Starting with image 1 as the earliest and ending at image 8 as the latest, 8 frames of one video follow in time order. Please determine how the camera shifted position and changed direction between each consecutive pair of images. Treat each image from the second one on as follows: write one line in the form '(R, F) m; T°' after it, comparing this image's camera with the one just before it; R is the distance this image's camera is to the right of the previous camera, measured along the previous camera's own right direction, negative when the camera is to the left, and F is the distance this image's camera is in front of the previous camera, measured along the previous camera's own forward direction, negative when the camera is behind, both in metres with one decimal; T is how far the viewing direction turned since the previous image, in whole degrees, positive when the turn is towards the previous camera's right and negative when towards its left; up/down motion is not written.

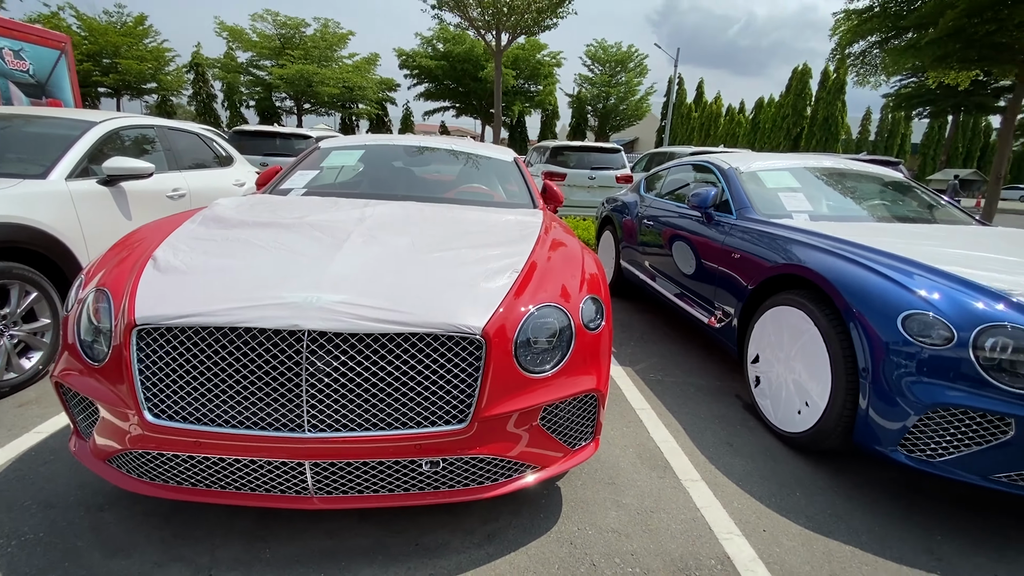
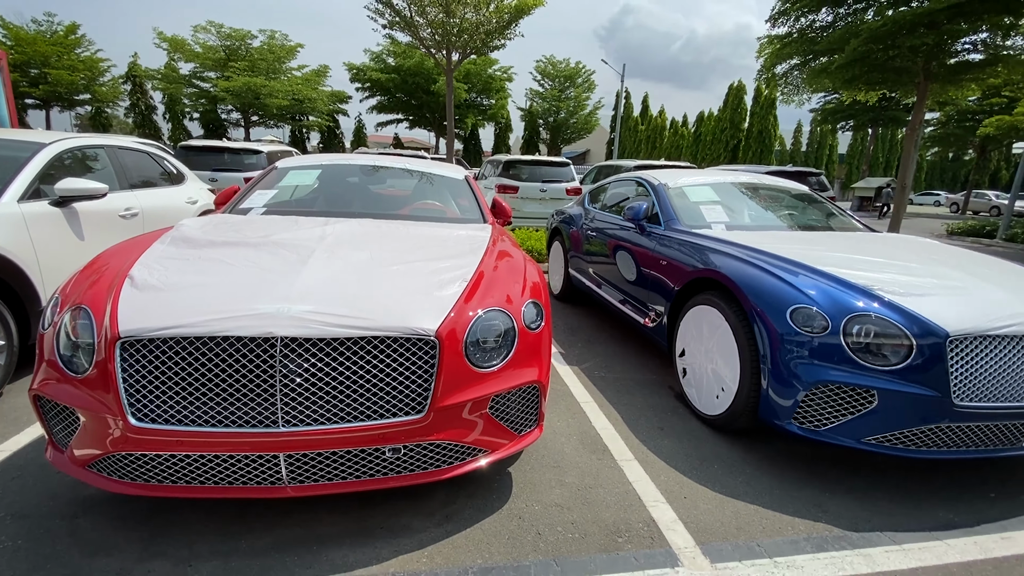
(0.0, -0.3) m; +5°
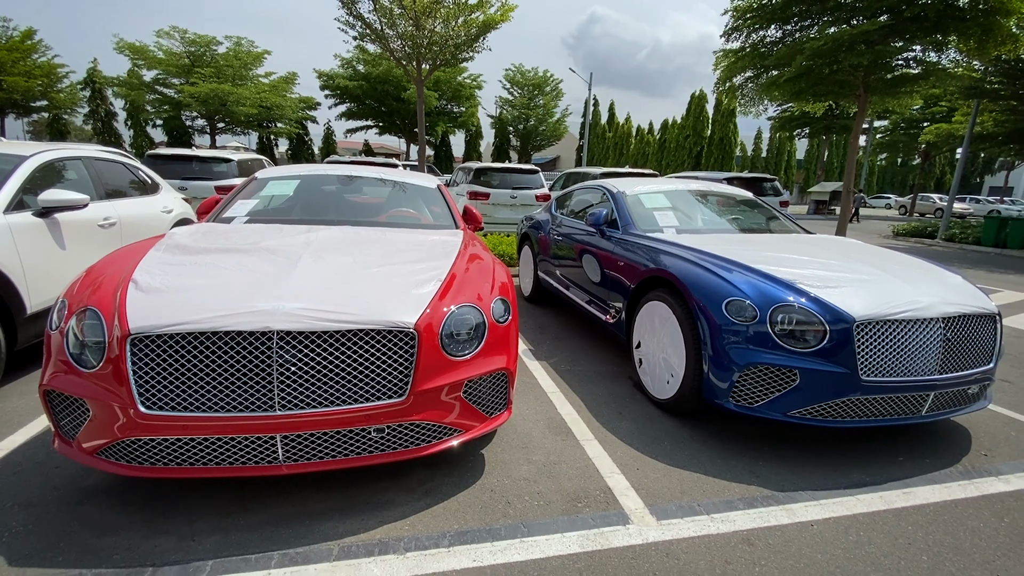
(0.0, -0.3) m; +3°
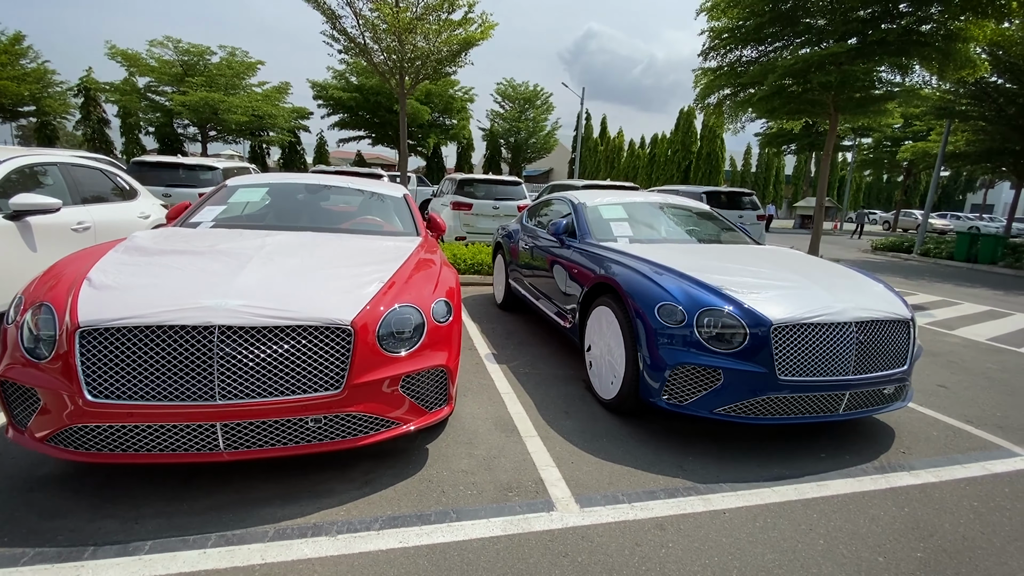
(+0.3, -0.2) m; +1°
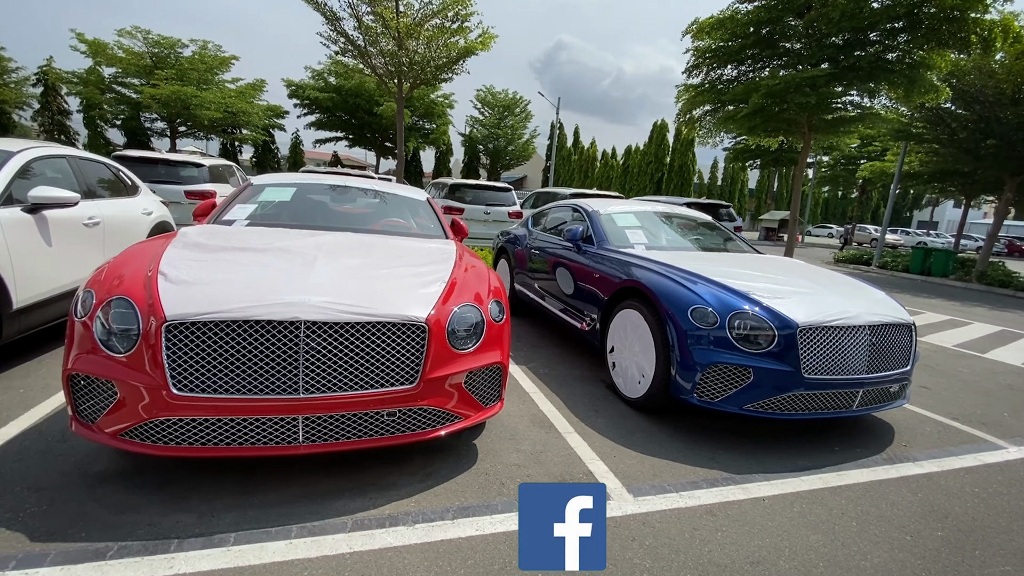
(-0.5, -0.1) m; +4°
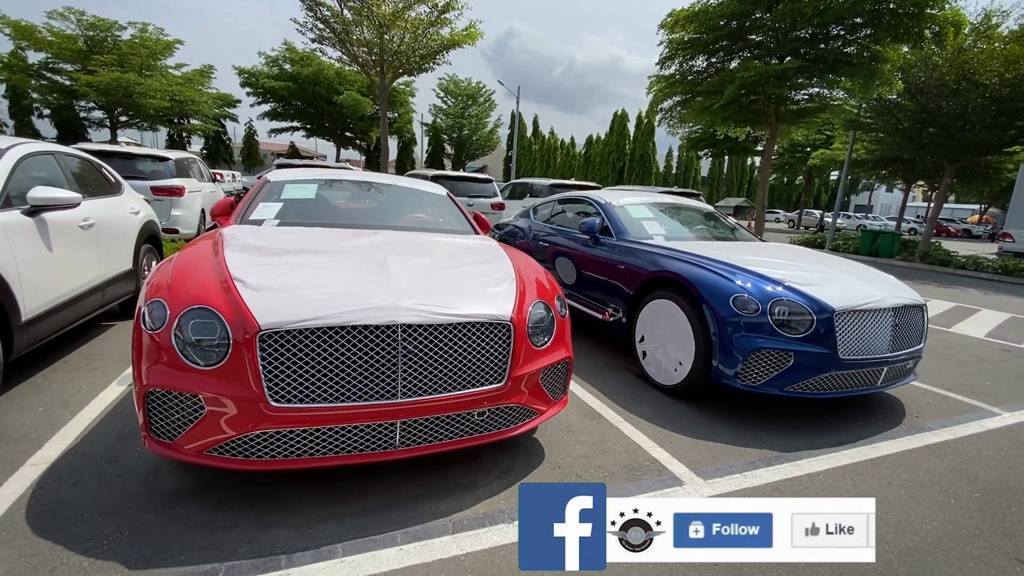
(-0.6, 0.0) m; +5°
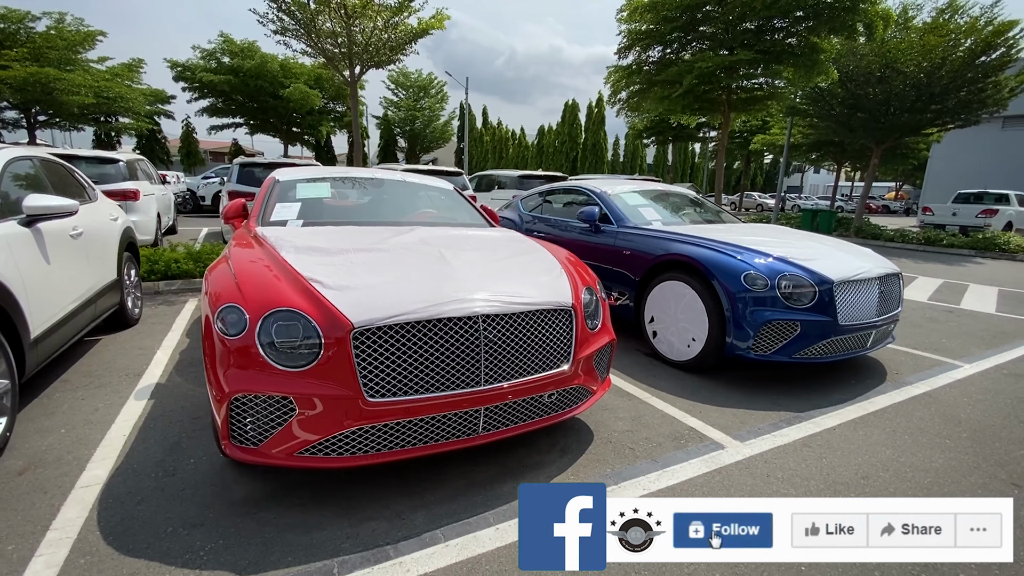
(-0.6, -0.1) m; +6°
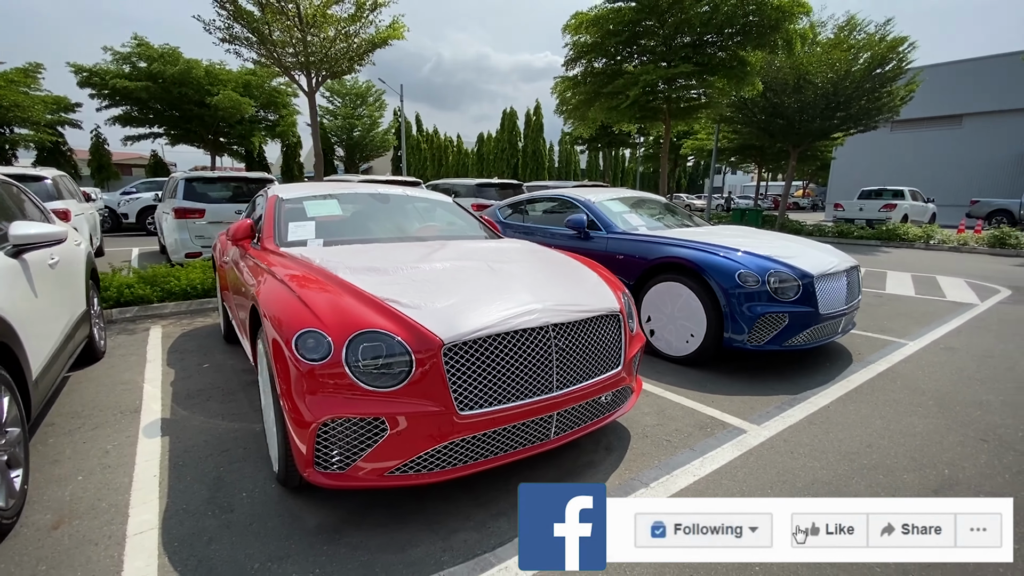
(-0.6, -0.1) m; +7°
